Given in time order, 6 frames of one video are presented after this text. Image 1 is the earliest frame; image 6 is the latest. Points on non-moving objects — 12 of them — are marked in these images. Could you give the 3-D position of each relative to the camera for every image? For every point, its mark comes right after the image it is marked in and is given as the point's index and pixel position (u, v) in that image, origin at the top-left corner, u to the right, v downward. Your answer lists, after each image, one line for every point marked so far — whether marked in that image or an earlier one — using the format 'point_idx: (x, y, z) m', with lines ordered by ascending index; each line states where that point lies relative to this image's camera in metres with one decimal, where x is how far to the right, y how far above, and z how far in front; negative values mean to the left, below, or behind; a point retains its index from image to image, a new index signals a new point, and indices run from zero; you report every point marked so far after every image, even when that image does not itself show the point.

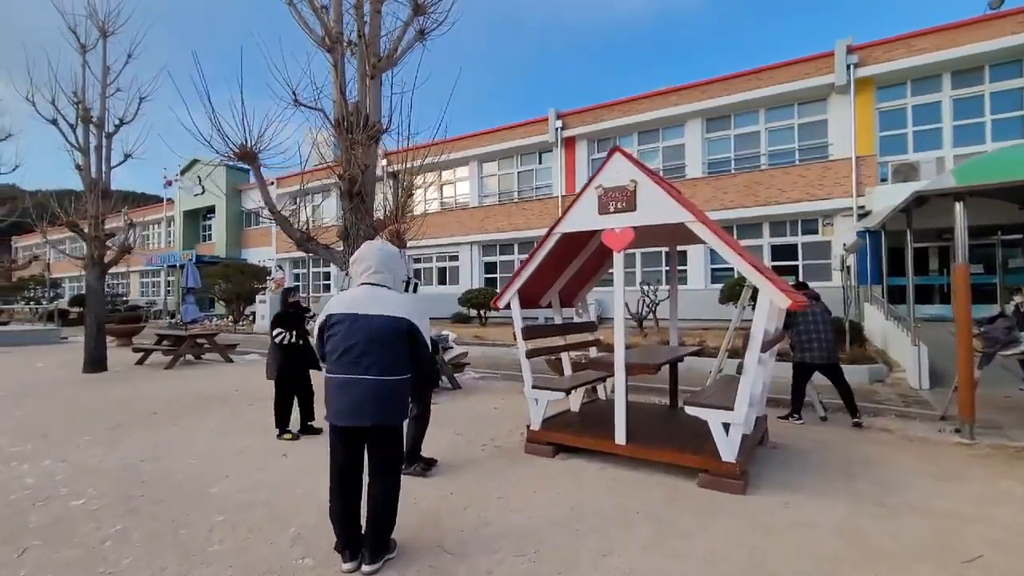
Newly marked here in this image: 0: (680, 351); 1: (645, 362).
0: (+2.3, -0.9, +6.7) m
1: (+1.4, -0.8, +5.1) m
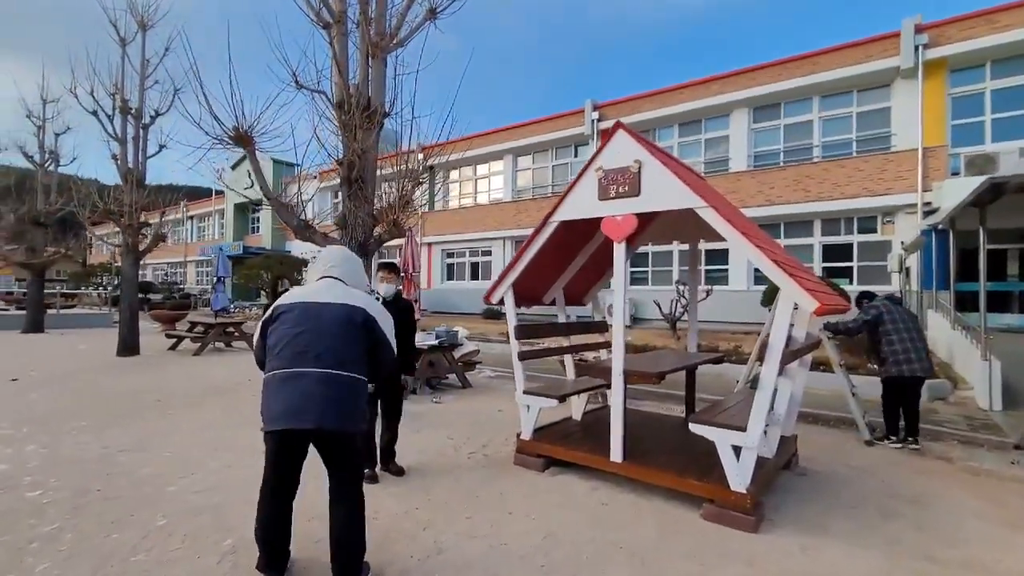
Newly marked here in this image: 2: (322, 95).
0: (+2.3, -0.8, +6.0) m
1: (+1.2, -0.8, +4.5) m
2: (-2.7, +2.8, +7.0) m
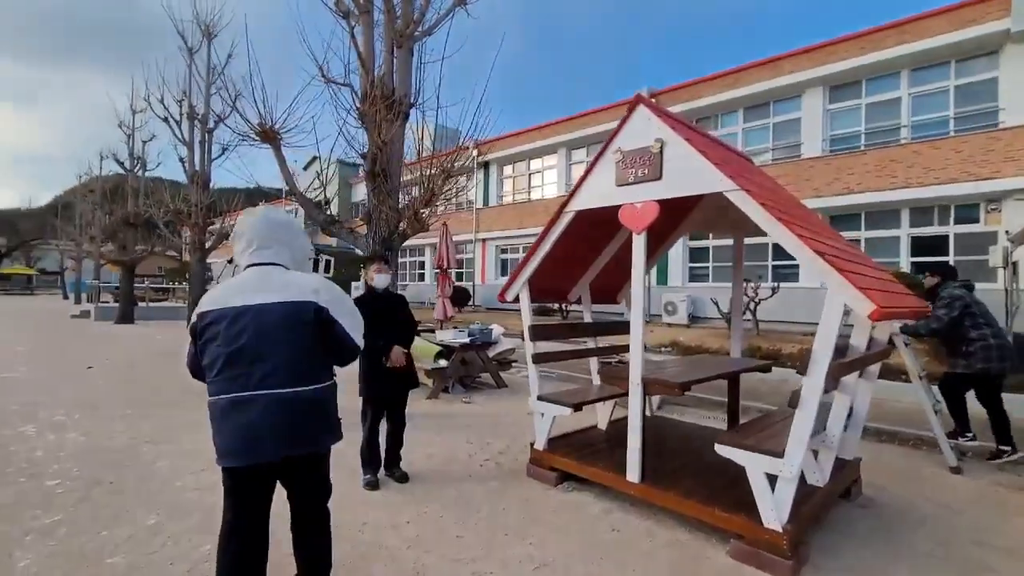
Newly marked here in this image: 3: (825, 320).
0: (+2.5, -0.8, +5.2) m
1: (+1.2, -0.7, +3.9) m
2: (-2.3, +2.8, +6.9) m
3: (+2.0, -0.2, +3.2) m
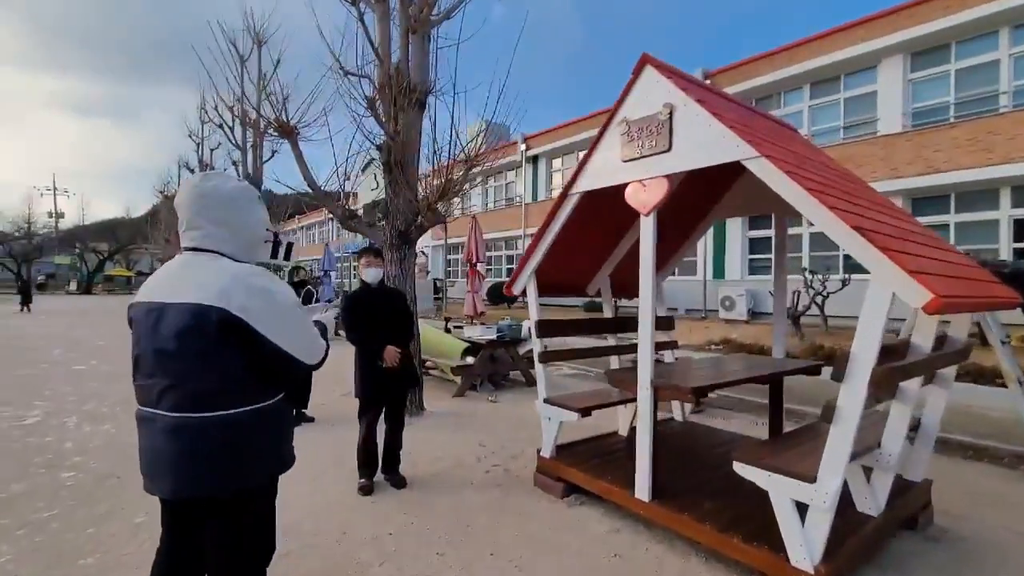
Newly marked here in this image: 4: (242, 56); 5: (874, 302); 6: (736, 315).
0: (+2.6, -0.7, +4.6) m
1: (+1.1, -0.7, +3.4) m
2: (-2.0, +2.9, +6.7) m
3: (+1.8, -0.1, +2.5) m
4: (-8.4, +7.2, +15.2) m
5: (+1.8, -0.1, +2.5) m
6: (+7.0, -0.8, +15.3) m
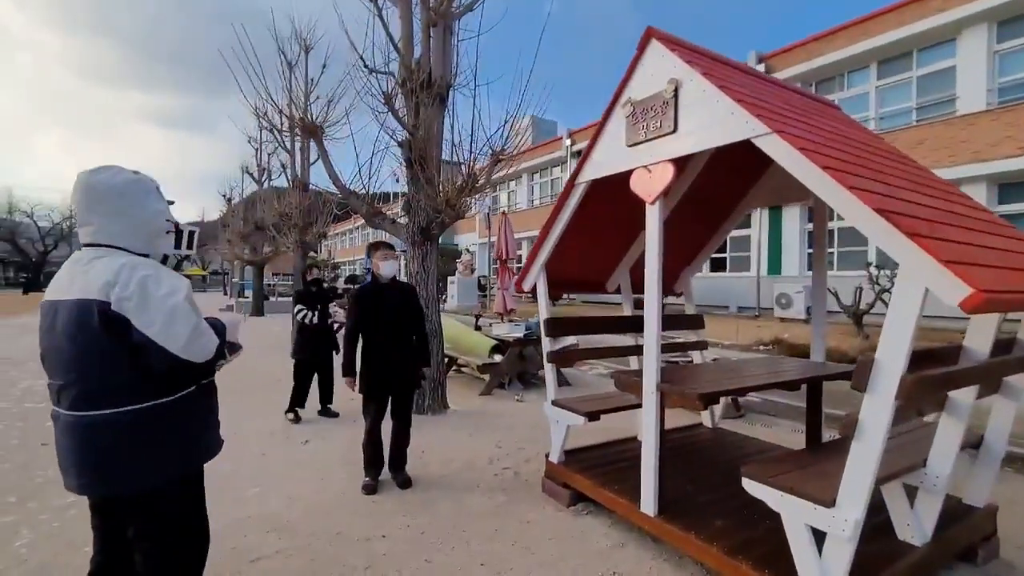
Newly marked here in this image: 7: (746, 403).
0: (+2.6, -0.7, +4.1) m
1: (+1.1, -0.6, +3.1) m
2: (-1.7, +2.9, +6.7) m
3: (+1.7, -0.1, +2.1) m
4: (-7.2, +7.3, +15.8) m
5: (+1.7, 0.0, +2.1) m
6: (+8.2, -0.7, +14.3) m
7: (+3.4, -1.7, +7.1) m
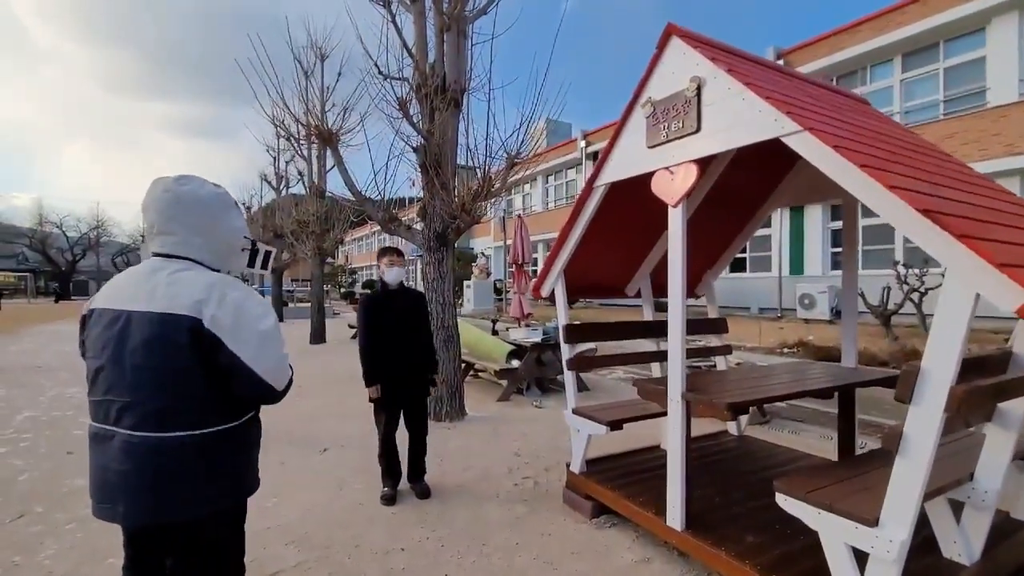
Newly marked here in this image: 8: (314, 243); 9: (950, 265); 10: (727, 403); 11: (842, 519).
0: (+2.8, -0.7, +3.9) m
1: (+1.2, -0.7, +2.9) m
2: (-1.5, +2.8, +6.7) m
3: (+1.8, -0.1, +2.0) m
4: (-6.7, +7.1, +16.0) m
5: (+1.8, -0.1, +2.0) m
6: (+8.7, -0.8, +14.0) m
7: (+3.6, -1.7, +6.9) m
8: (-6.4, +1.4, +15.6) m
9: (+1.8, +0.1, +2.0) m
10: (+1.3, -0.7, +2.8) m
11: (+1.5, -1.0, +2.2) m
